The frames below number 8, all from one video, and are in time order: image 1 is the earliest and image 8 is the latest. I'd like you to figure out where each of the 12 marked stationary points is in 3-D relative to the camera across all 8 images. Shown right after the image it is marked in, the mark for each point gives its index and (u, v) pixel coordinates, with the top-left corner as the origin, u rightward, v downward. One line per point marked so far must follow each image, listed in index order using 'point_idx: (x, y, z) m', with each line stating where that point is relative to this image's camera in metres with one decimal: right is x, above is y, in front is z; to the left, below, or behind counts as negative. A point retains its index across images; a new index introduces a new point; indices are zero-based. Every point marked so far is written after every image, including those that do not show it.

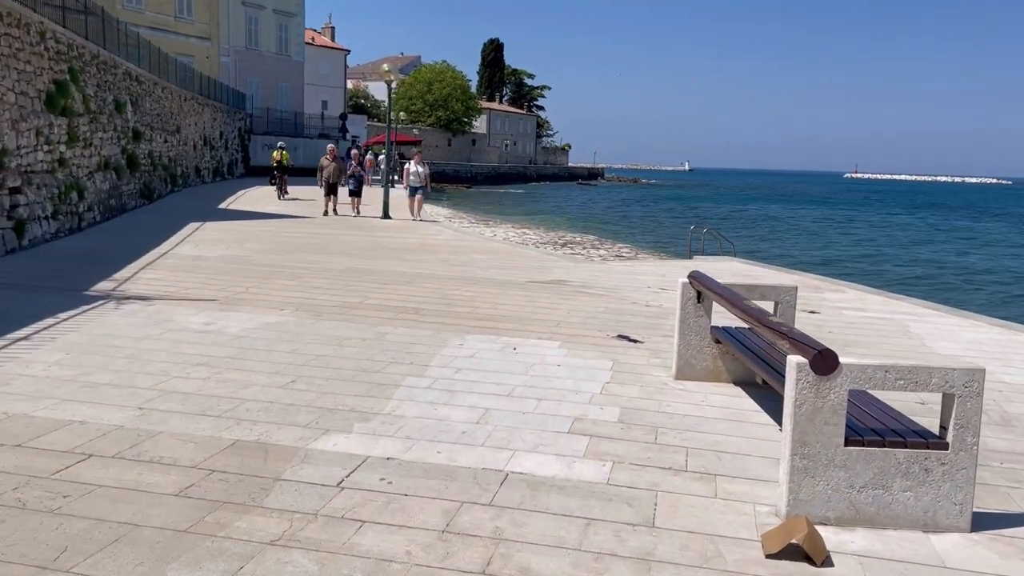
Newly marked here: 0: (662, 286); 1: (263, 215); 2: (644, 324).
0: (+1.8, 0.0, +10.1) m
1: (-5.4, +1.6, +18.3) m
2: (+1.2, -0.3, +7.5) m
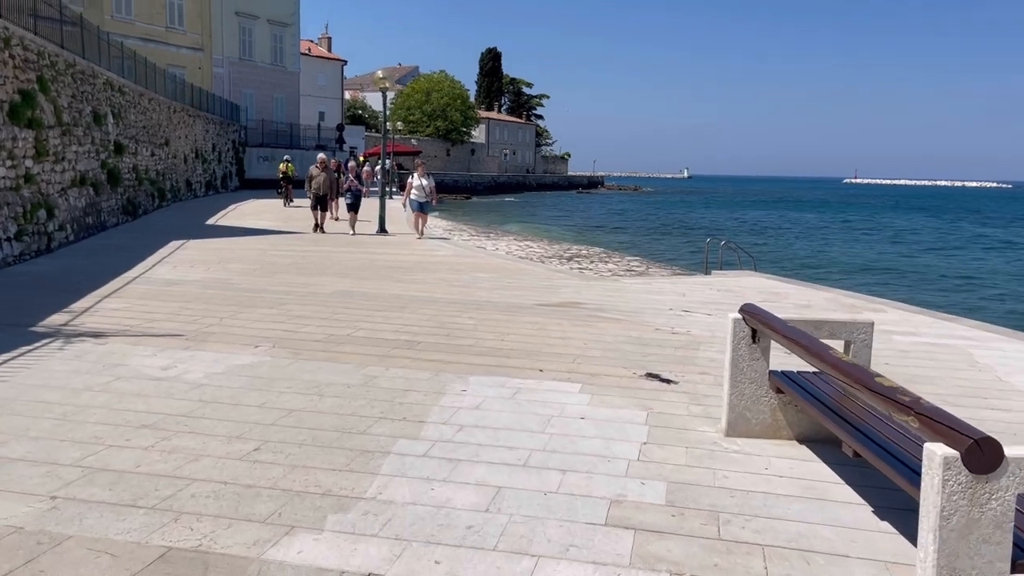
0: (+1.9, -0.2, +9.1) m
1: (-5.4, +1.2, +17.3) m
2: (+1.3, -0.5, +6.5) m
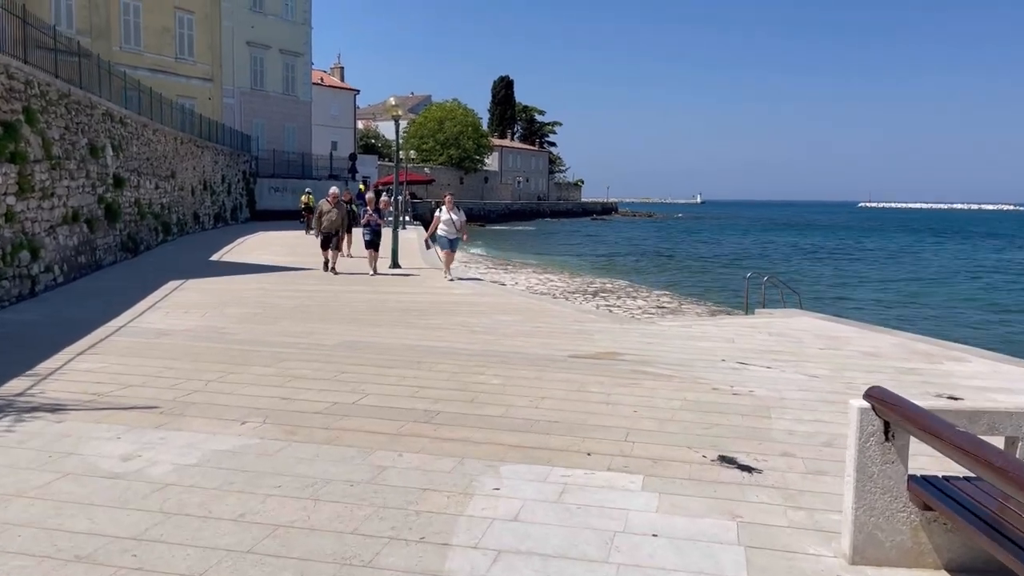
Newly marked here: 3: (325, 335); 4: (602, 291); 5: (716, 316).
0: (+2.2, -0.7, +8.0) m
1: (-5.0, +0.4, +16.4) m
2: (+1.5, -0.9, +5.4) m
3: (-1.9, -0.5, +8.7) m
4: (+1.8, -0.1, +16.6) m
5: (+2.9, -0.4, +11.8) m
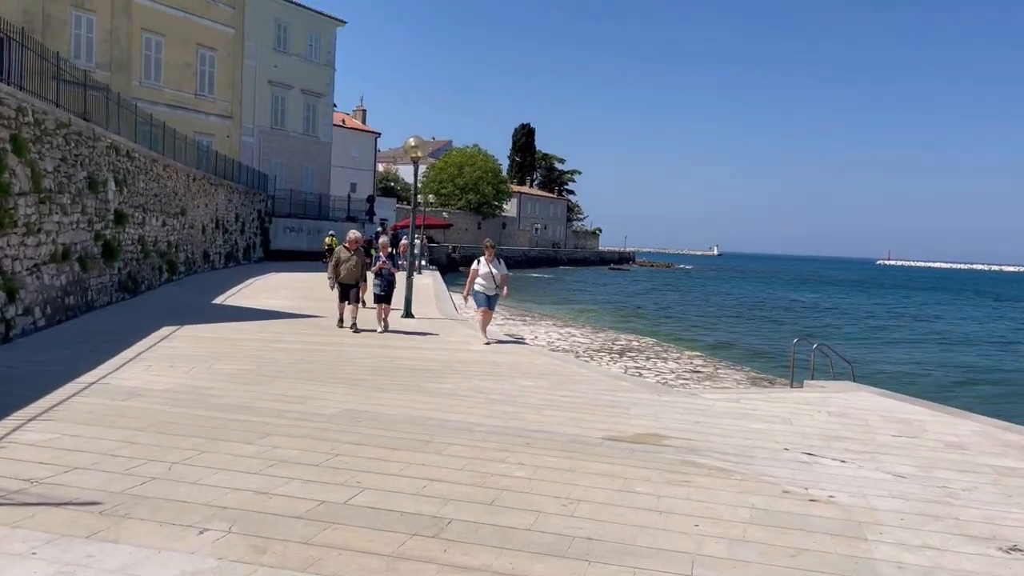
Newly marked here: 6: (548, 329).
0: (+2.4, -1.3, +6.8) m
1: (-4.6, -0.5, +15.3) m
2: (+1.7, -1.4, +4.2) m
3: (-1.7, -1.0, +7.5) m
4: (+2.1, -1.1, +15.4) m
5: (+3.1, -1.3, +10.6) m
6: (+0.8, -0.9, +18.9) m
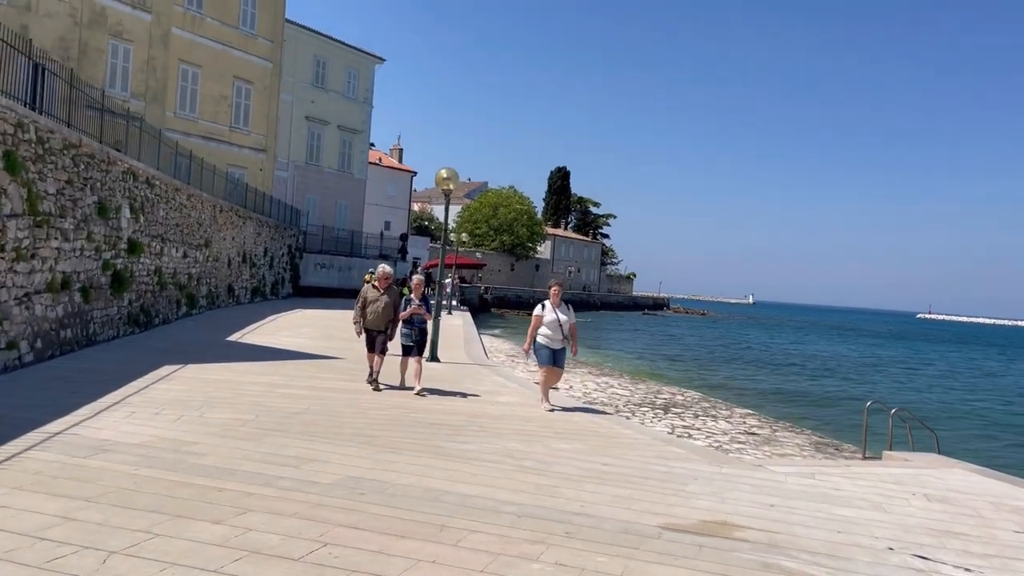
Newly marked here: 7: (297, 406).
0: (+2.6, -1.7, +5.4) m
1: (-4.0, -1.1, +14.3) m
2: (+1.8, -1.6, +2.9) m
3: (-1.4, -1.3, +6.3) m
4: (+2.7, -2.0, +14.0) m
5: (+3.5, -1.9, +9.2) m
6: (+1.5, -1.9, +17.6) m
7: (-2.3, -1.3, +9.0) m
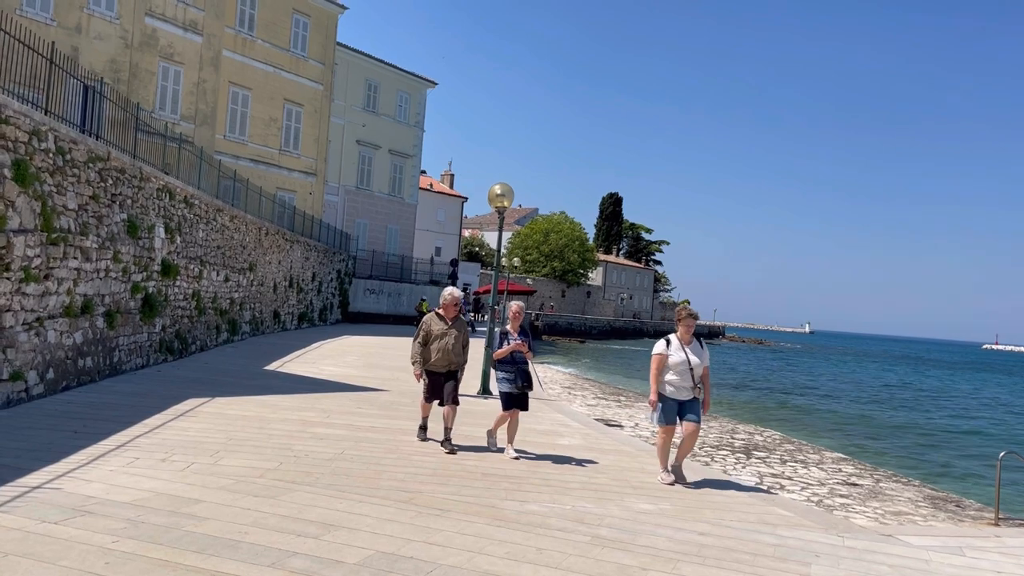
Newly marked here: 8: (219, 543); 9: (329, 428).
0: (+3.0, -1.8, +3.9) m
1: (-3.1, -1.5, +13.1) m
2: (+2.0, -1.7, +1.4) m
3: (-1.0, -1.5, +5.1) m
4: (+3.6, -2.4, +12.5) m
5: (+4.1, -2.1, +7.6) m
6: (+2.6, -2.4, +16.1) m
7: (-1.7, -1.5, +7.7) m
8: (-1.7, -1.4, +4.7) m
9: (-1.9, -1.5, +8.8) m
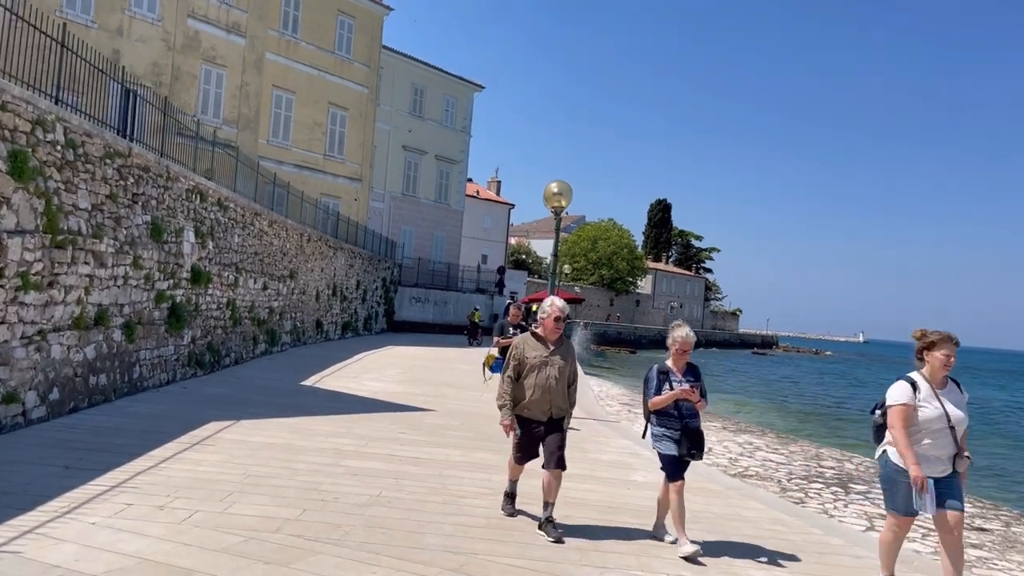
0: (+3.3, -1.8, +2.4) m
1: (-2.2, -1.6, +11.9) m
2: (+2.2, -1.7, -0.1) m
3: (-0.6, -1.5, +3.8) m
4: (+4.4, -2.5, +10.9) m
5: (+4.7, -2.2, +6.1) m
6: (+3.6, -2.6, +14.5) m
7: (-1.1, -1.6, +6.5) m
8: (-1.3, -1.5, +3.5) m
9: (-1.3, -1.5, +7.6) m
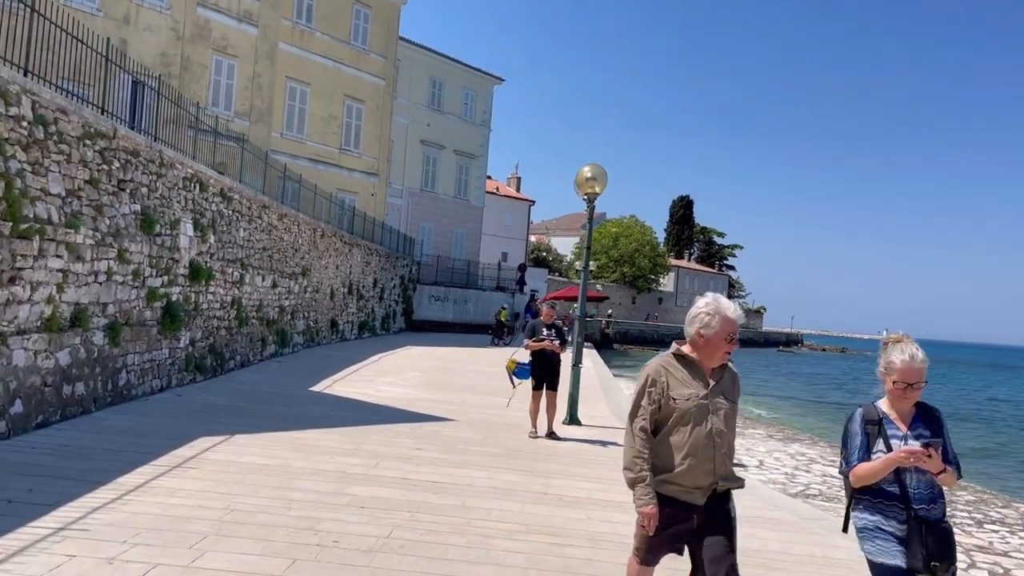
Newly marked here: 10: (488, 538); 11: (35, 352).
0: (+3.5, -1.8, +1.1) m
1: (-1.9, -1.6, +10.8) m
2: (+2.3, -1.6, -1.3) m
3: (-0.4, -1.5, +2.6) m
4: (+4.7, -2.4, +9.6) m
5: (+4.9, -2.1, +4.7) m
6: (+4.0, -2.5, +13.3) m
7: (-0.9, -1.5, +5.3) m
8: (-1.1, -1.4, +2.3) m
9: (-1.0, -1.5, +6.4) m
10: (-0.1, -1.6, +5.4) m
11: (-4.2, -0.6, +7.4) m
